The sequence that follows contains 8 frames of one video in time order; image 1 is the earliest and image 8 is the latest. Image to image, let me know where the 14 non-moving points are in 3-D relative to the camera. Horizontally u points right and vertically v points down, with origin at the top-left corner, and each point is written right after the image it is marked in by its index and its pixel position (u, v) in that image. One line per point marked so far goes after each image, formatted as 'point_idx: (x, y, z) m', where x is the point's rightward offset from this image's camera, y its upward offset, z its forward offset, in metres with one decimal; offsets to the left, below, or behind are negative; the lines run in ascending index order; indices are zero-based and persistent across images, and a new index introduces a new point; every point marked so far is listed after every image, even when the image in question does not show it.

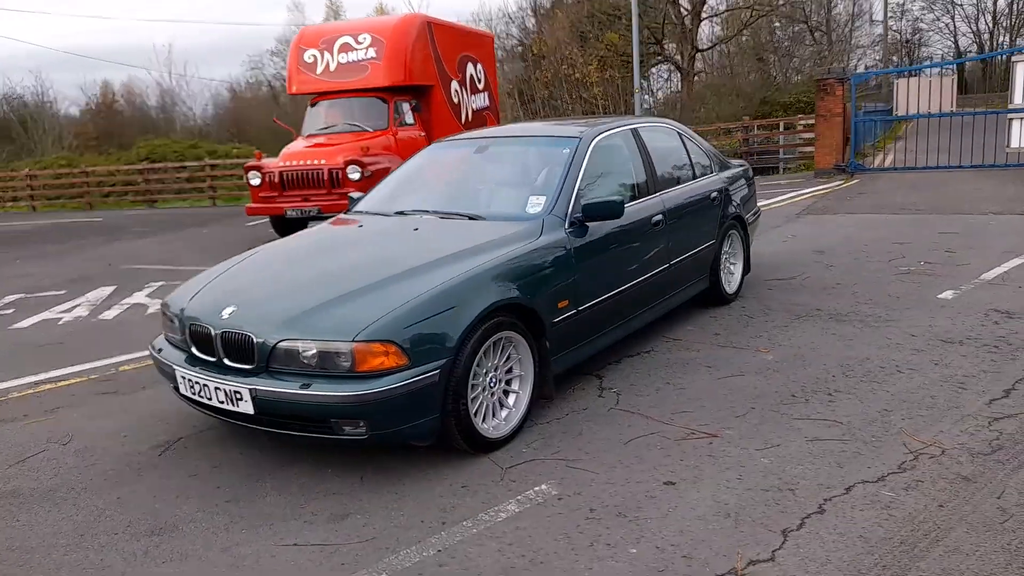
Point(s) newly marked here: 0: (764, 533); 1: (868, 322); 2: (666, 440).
0: (+1.0, -1.0, +2.9) m
1: (+2.8, -0.3, +5.7) m
2: (+0.8, -0.8, +3.8) m
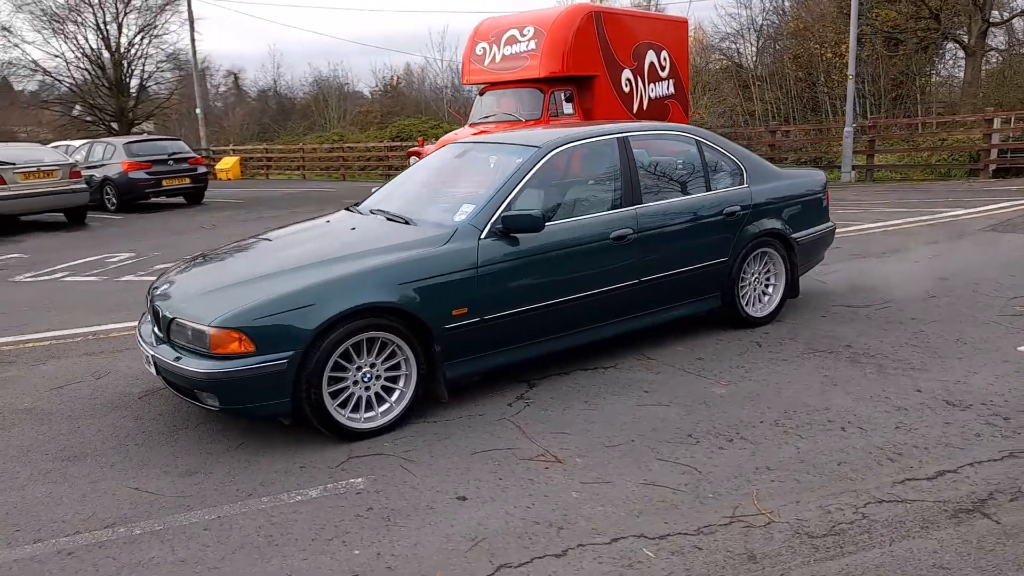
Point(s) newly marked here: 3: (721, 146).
0: (-0.1, -1.1, +3.0) m
1: (+2.5, -0.5, +4.9) m
2: (0.0, -0.9, +3.8) m
3: (+1.6, +1.1, +5.7) m
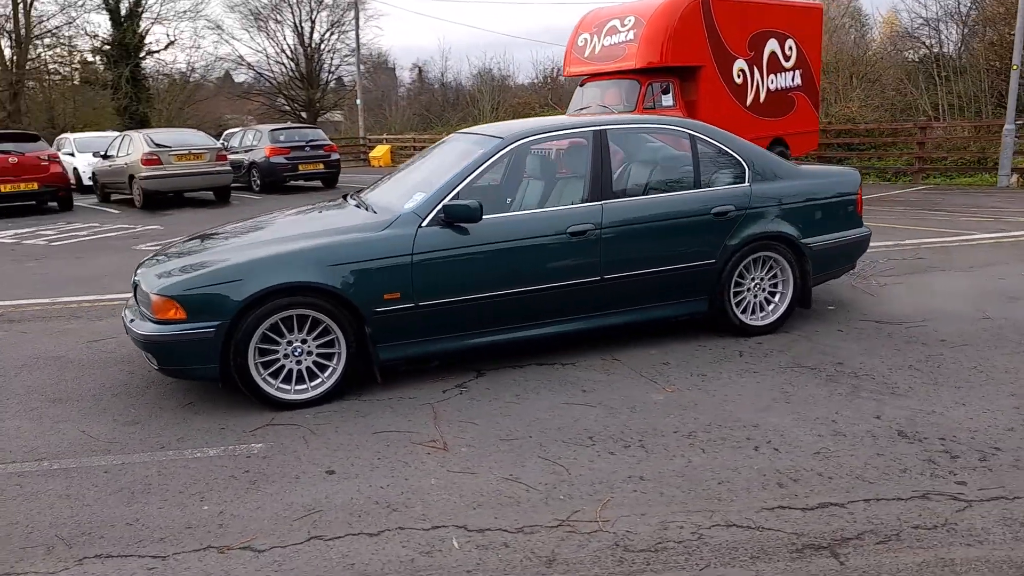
0: (-0.9, -1.0, +3.1) m
1: (+2.1, -0.6, +4.4) m
2: (-0.6, -0.8, +4.0) m
3: (+1.5, +1.1, +5.4) m
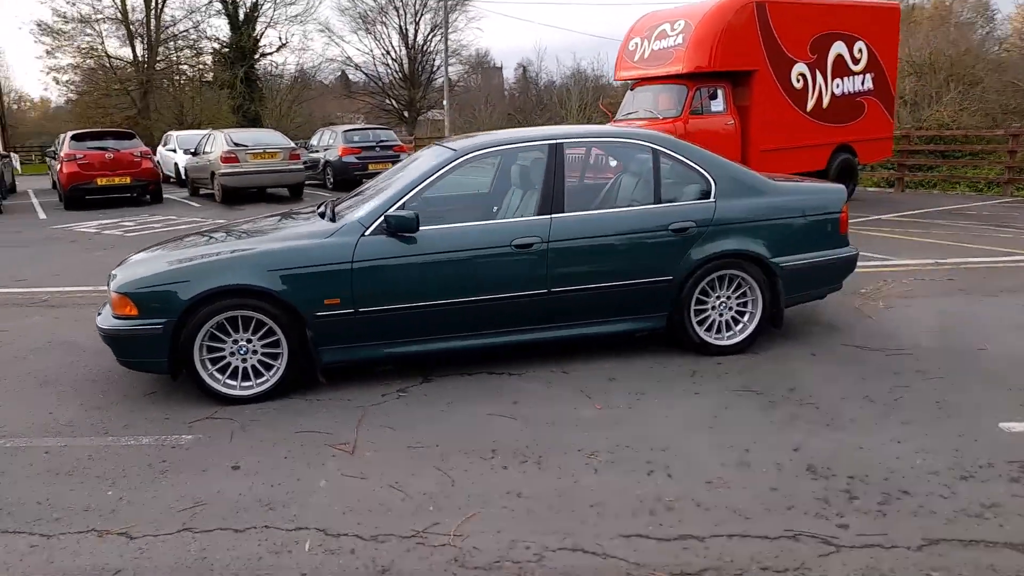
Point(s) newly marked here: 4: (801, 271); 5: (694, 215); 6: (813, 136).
0: (-1.5, -1.1, +3.3) m
1: (+1.7, -0.8, +4.3) m
2: (-1.1, -0.9, +4.1) m
3: (+1.3, +1.0, +5.3) m
4: (+2.1, +0.1, +5.4) m
5: (+1.3, +0.5, +5.2) m
6: (+5.8, +2.9, +14.0) m
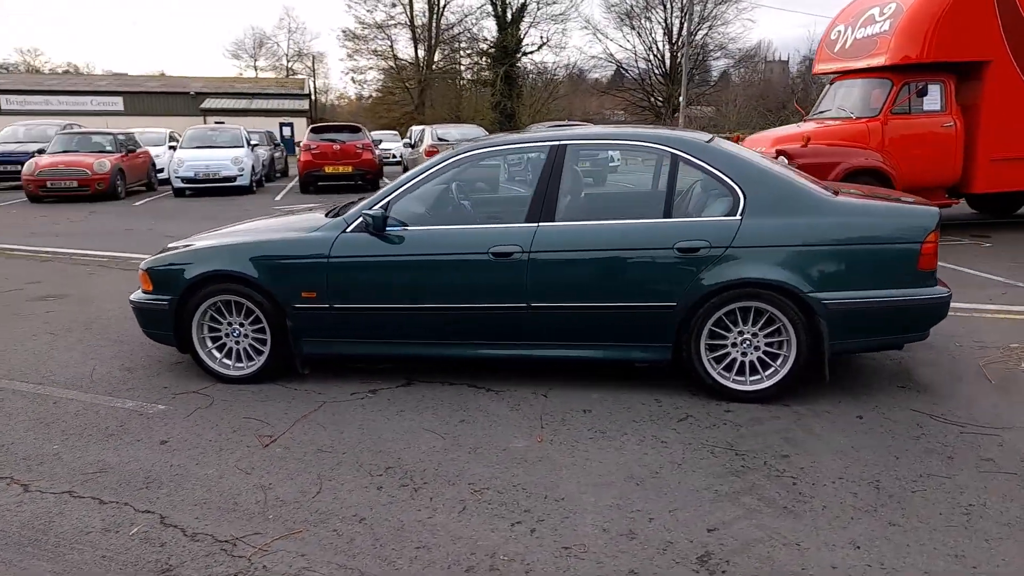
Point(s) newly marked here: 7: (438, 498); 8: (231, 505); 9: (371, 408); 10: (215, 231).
0: (-2.2, -1.0, +3.6) m
1: (+1.1, -1.0, +3.4) m
2: (-1.5, -0.8, +4.2) m
3: (+1.2, +0.8, +4.5) m
4: (+2.0, -0.1, +4.4) m
5: (+1.2, +0.3, +4.4) m
6: (+8.5, +2.2, +11.1) m
7: (-0.3, -1.0, +3.4) m
8: (-1.3, -1.0, +3.4) m
9: (-0.9, -0.7, +4.5) m
10: (-2.2, +0.4, +5.4) m
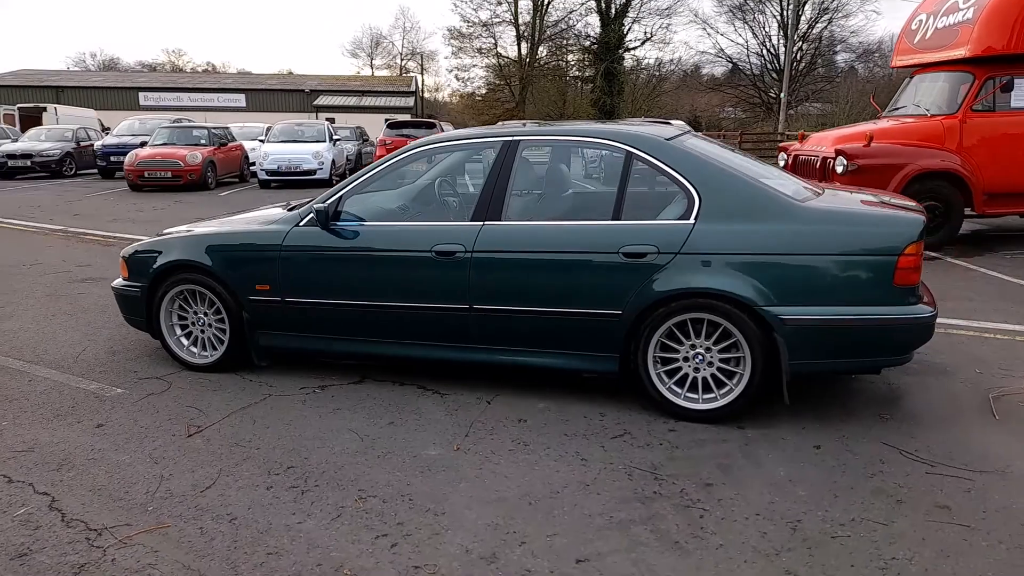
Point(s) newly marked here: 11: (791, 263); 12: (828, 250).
0: (-2.7, -0.9, +3.8) m
1: (+0.6, -1.0, +3.1) m
2: (-1.9, -0.8, +4.3) m
3: (+0.9, +0.7, +4.2) m
4: (+1.6, -0.2, +3.9) m
5: (+0.8, +0.3, +4.1) m
6: (+9.1, +1.9, +9.7) m
7: (-0.9, -1.0, +3.3) m
8: (-1.8, -1.0, +3.4) m
9: (-1.2, -0.7, +4.5) m
10: (-2.4, +0.5, +5.5) m
11: (+1.5, +0.1, +3.9) m
12: (+1.7, +0.2, +3.9) m
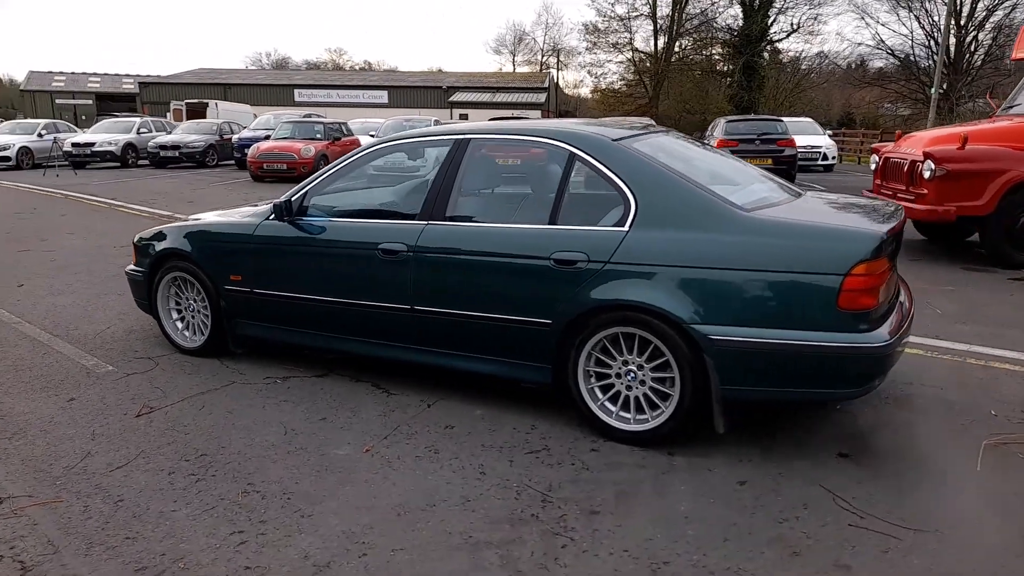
0: (-3.1, -0.8, +4.2) m
1: (0.0, -1.1, +3.0) m
2: (-2.3, -0.7, +4.6) m
3: (+0.5, +0.7, +3.9) m
4: (+1.2, -0.3, +3.5) m
5: (+0.4, +0.2, +3.8) m
6: (+9.7, +1.5, +7.9) m
7: (-1.4, -1.0, +3.4) m
8: (-2.4, -0.9, +3.7) m
9: (-1.6, -0.7, +4.6) m
10: (-2.4, +0.6, +5.8) m
11: (+1.1, 0.0, +3.5) m
12: (+1.3, +0.1, +3.5) m
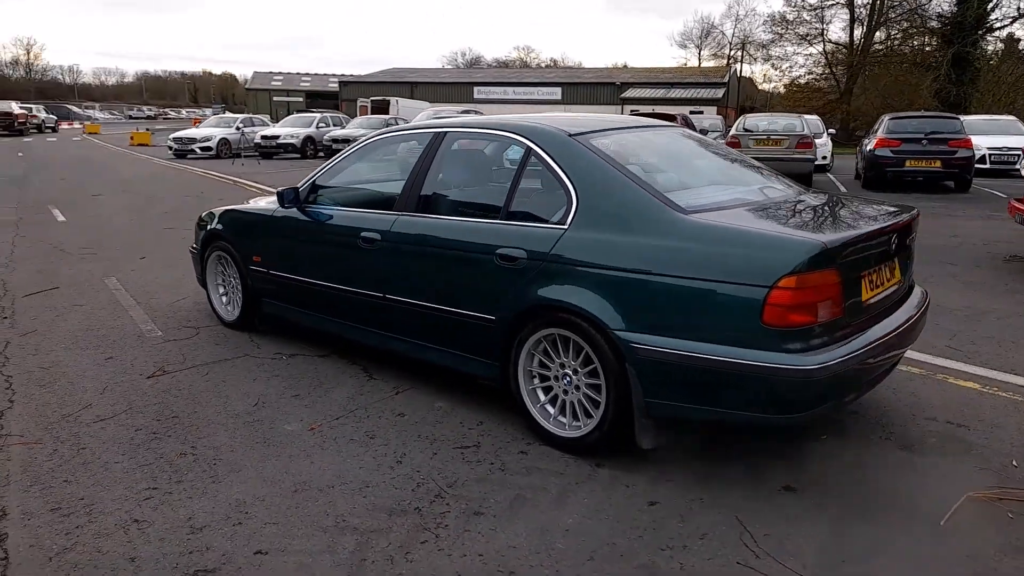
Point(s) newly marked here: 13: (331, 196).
0: (-3.3, -0.6, +4.9) m
1: (-0.6, -1.0, +3.0) m
2: (-2.4, -0.5, +5.1) m
3: (+0.3, +0.7, +3.7) m
4: (+0.8, -0.3, +3.2) m
5: (+0.1, +0.2, +3.7) m
6: (+10.1, +0.9, +5.5) m
7: (-1.8, -0.8, +3.8) m
8: (-2.7, -0.7, +4.2) m
9: (-1.7, -0.5, +5.0) m
10: (-2.1, +0.8, +6.3) m
11: (+0.7, 0.0, +3.3) m
12: (+0.8, +0.1, +3.2) m
13: (-1.2, +0.6, +5.0) m
